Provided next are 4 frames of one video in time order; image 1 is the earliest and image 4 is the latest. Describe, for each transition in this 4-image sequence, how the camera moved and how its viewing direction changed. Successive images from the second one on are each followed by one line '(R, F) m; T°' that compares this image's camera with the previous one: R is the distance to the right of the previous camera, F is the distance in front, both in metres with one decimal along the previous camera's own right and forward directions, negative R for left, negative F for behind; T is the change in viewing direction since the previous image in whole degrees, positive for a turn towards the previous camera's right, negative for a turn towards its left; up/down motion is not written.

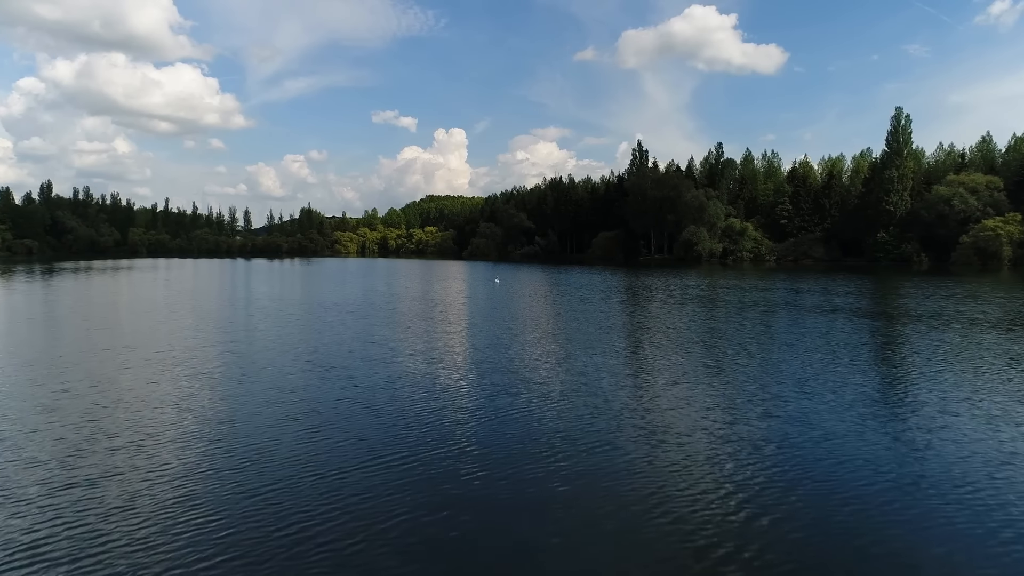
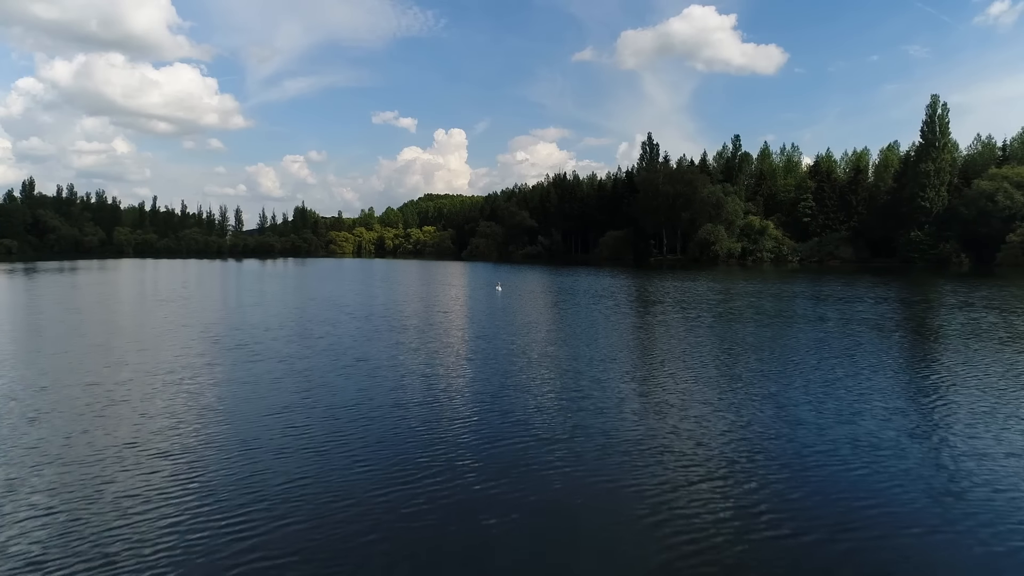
(-0.2, +3.7) m; 0°
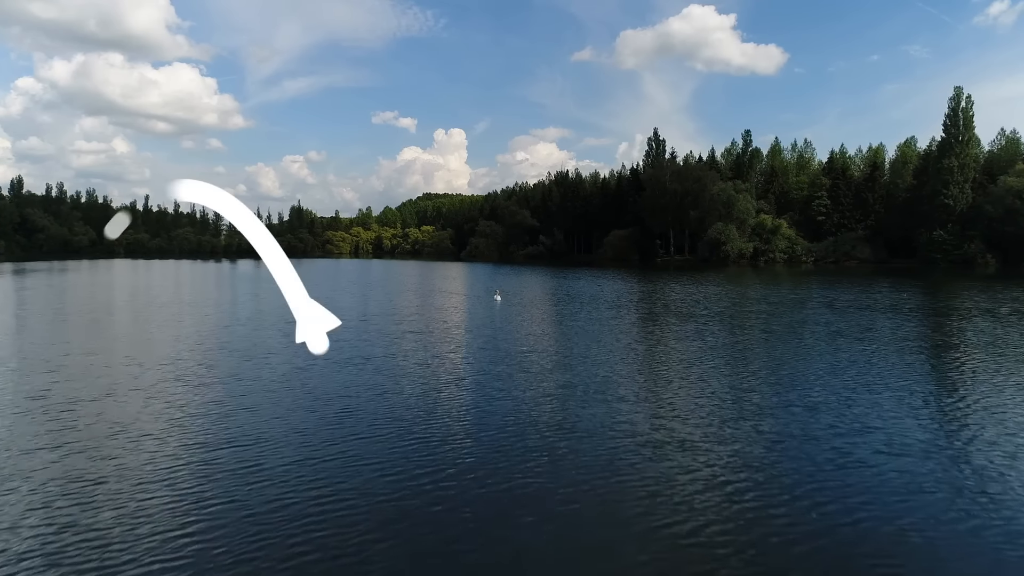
(-0.1, +2.1) m; 0°
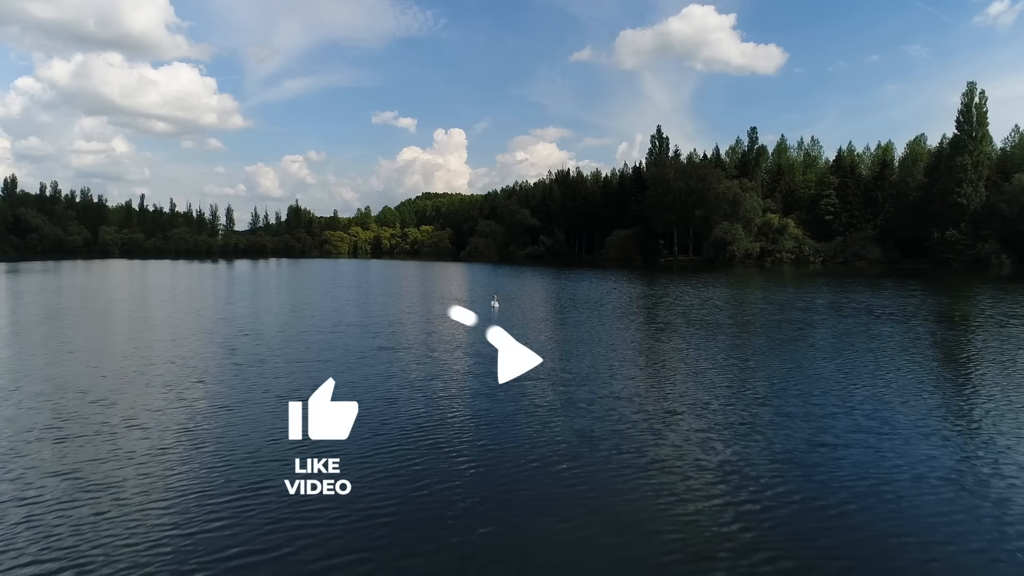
(0.0, +1.1) m; 0°
